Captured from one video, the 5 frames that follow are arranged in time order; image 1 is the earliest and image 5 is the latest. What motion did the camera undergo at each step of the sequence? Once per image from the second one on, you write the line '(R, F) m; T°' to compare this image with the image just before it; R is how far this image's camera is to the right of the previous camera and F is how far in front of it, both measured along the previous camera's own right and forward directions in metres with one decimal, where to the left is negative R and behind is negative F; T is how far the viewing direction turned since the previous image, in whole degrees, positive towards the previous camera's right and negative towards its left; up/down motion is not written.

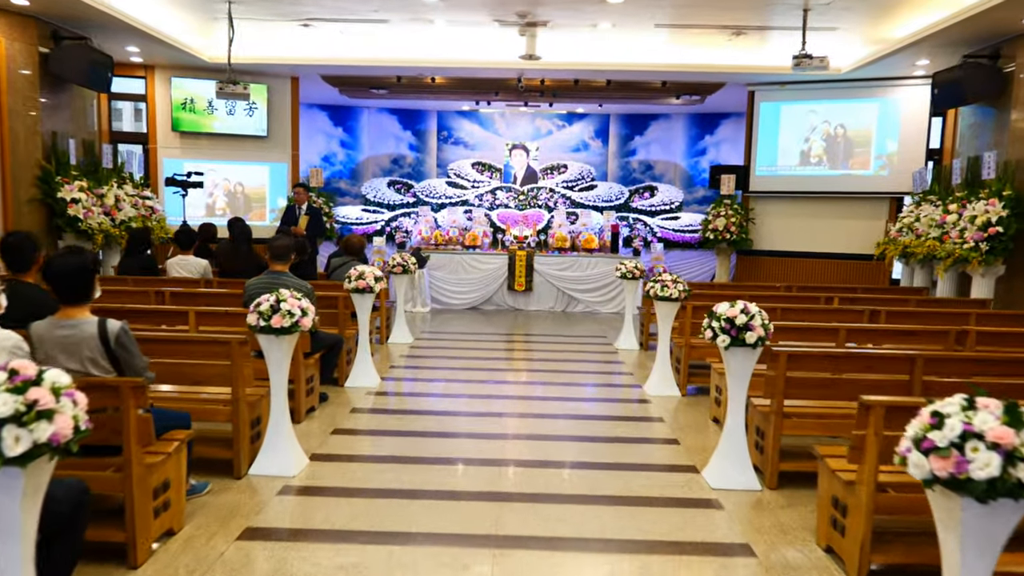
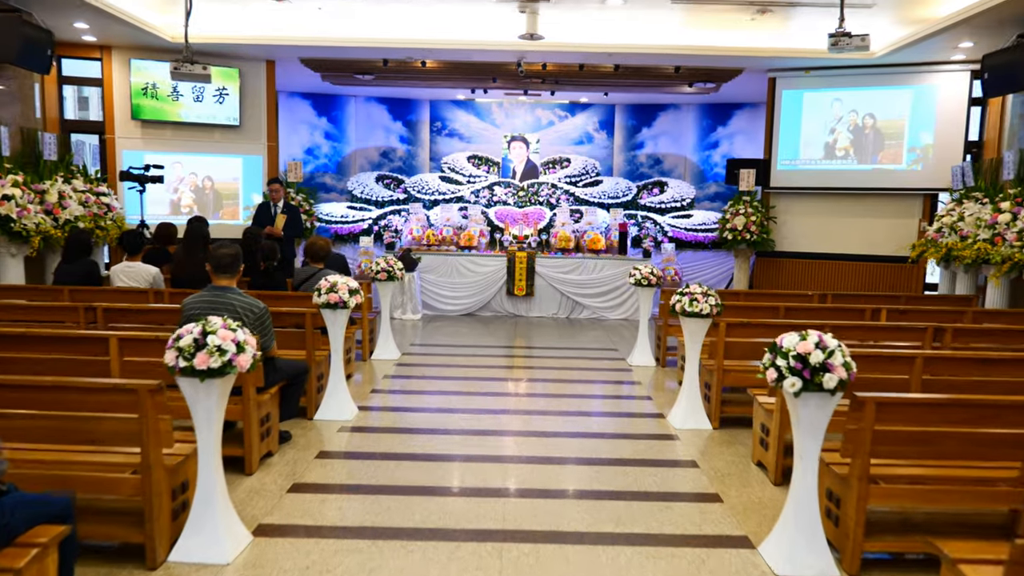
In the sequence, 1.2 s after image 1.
(0.0, +0.9) m; 0°
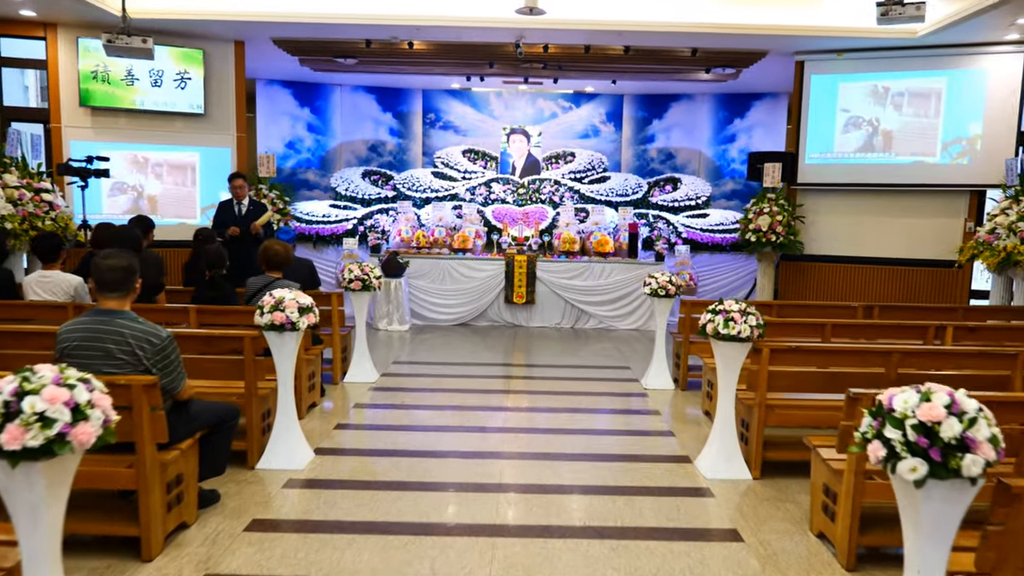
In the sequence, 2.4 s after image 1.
(+0.1, +1.0) m; 0°
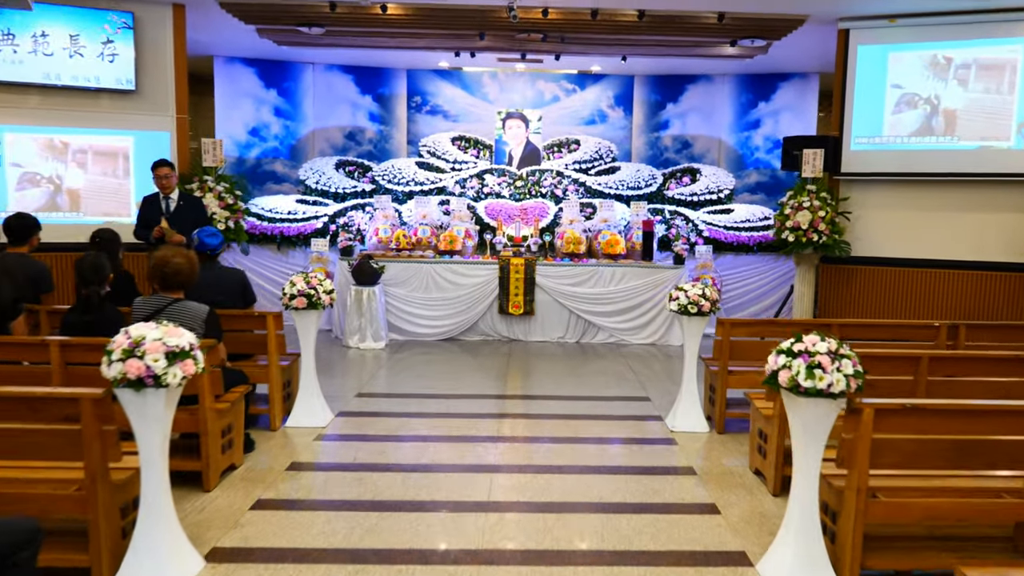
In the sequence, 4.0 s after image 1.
(+0.1, +1.3) m; 0°
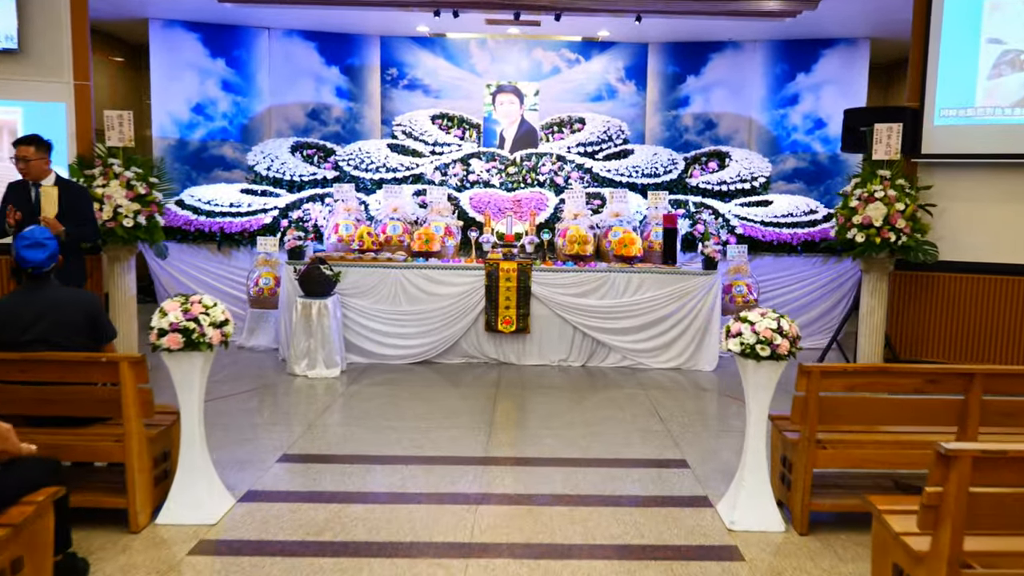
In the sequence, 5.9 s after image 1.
(+0.1, +1.6) m; 0°
